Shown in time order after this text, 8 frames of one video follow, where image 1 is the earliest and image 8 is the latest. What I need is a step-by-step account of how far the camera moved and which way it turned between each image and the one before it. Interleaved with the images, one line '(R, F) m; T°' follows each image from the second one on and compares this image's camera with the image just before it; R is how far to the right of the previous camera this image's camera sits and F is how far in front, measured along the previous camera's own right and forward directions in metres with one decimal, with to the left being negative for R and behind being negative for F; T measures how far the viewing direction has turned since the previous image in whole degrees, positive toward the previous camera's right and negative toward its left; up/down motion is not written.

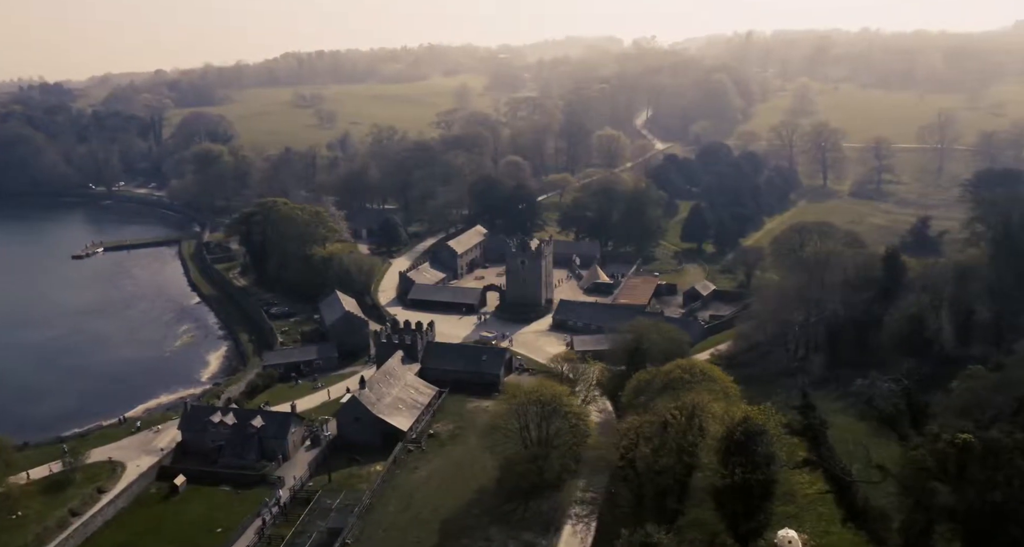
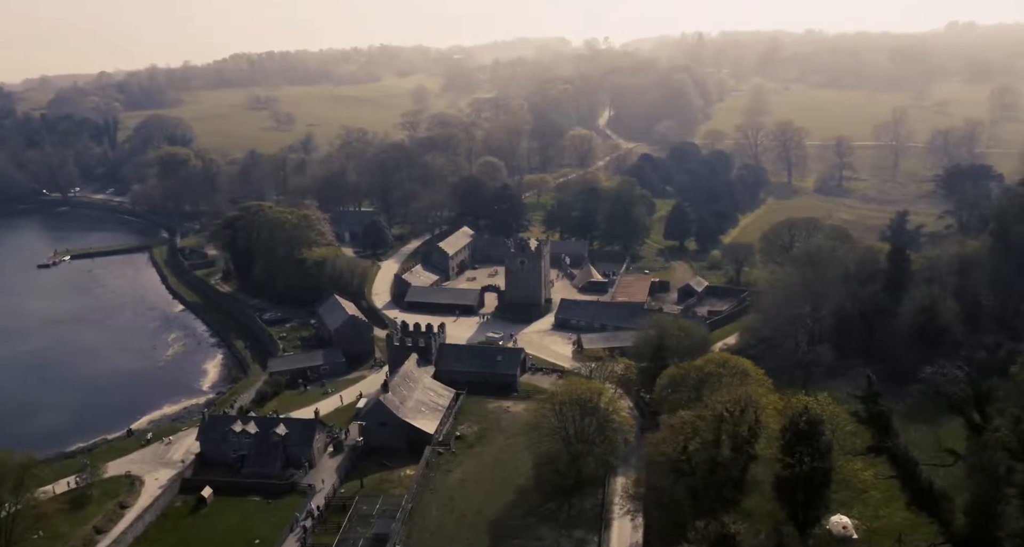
(-6.3, -0.2) m; +4°
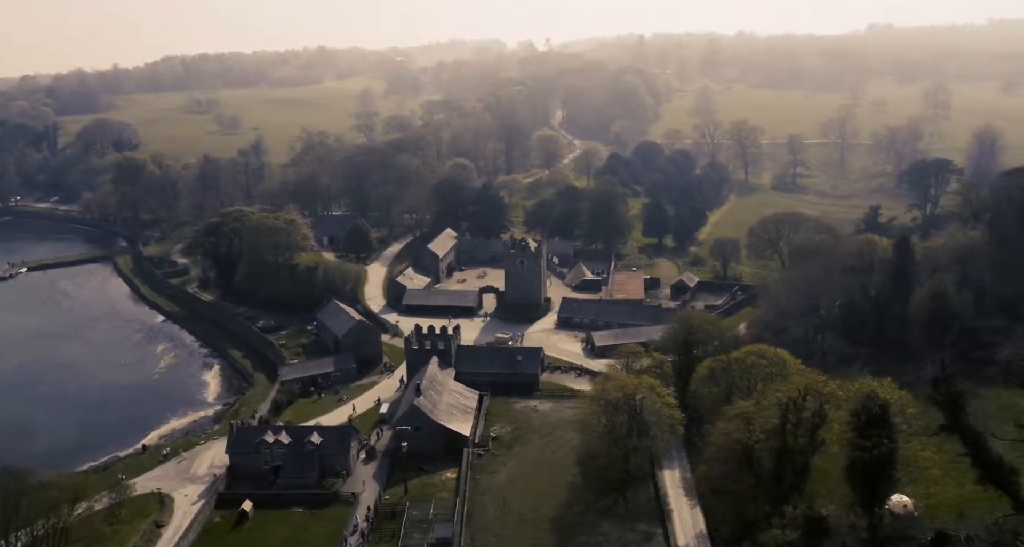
(-8.1, 0.0) m; +6°
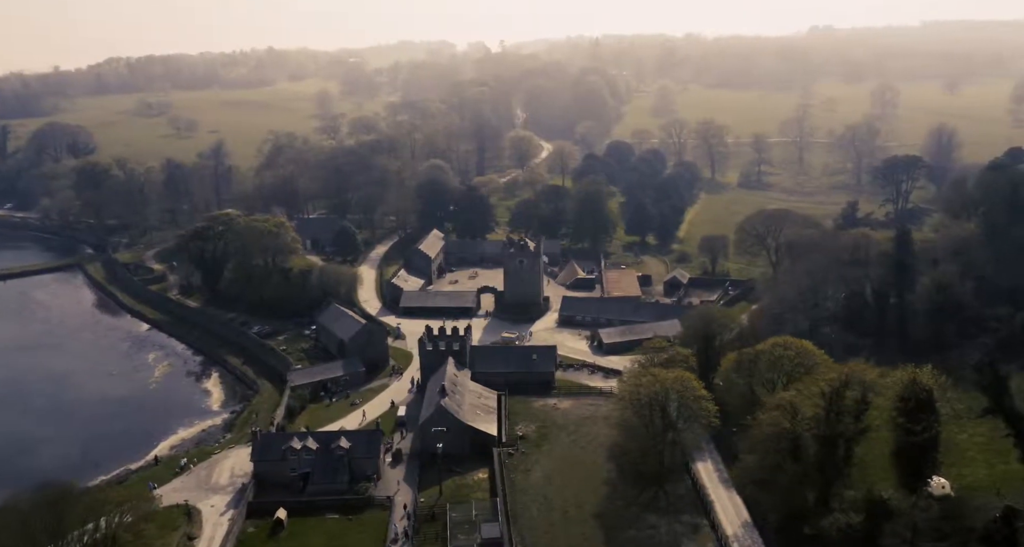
(-6.3, 0.0) m; +4°
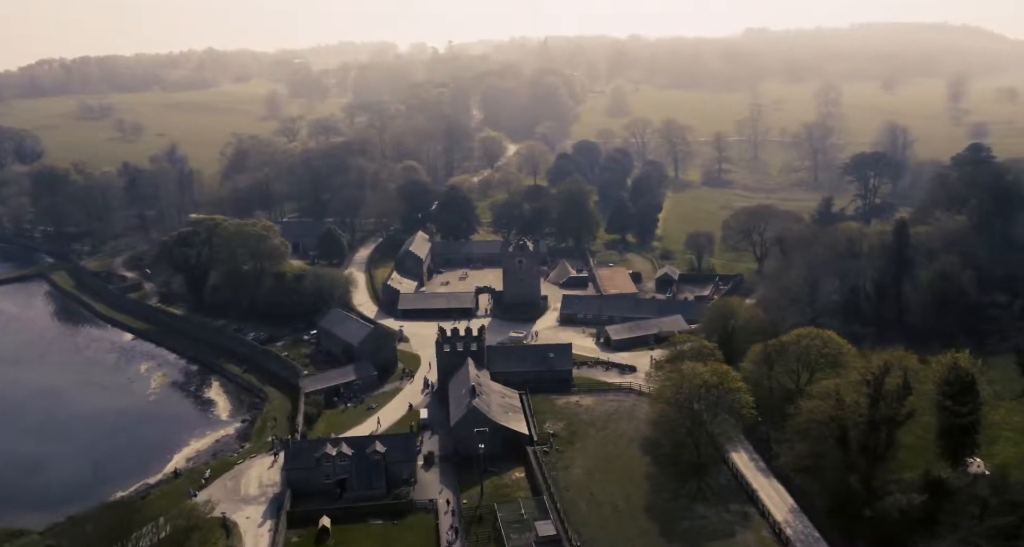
(-7.3, +0.2) m; +5°
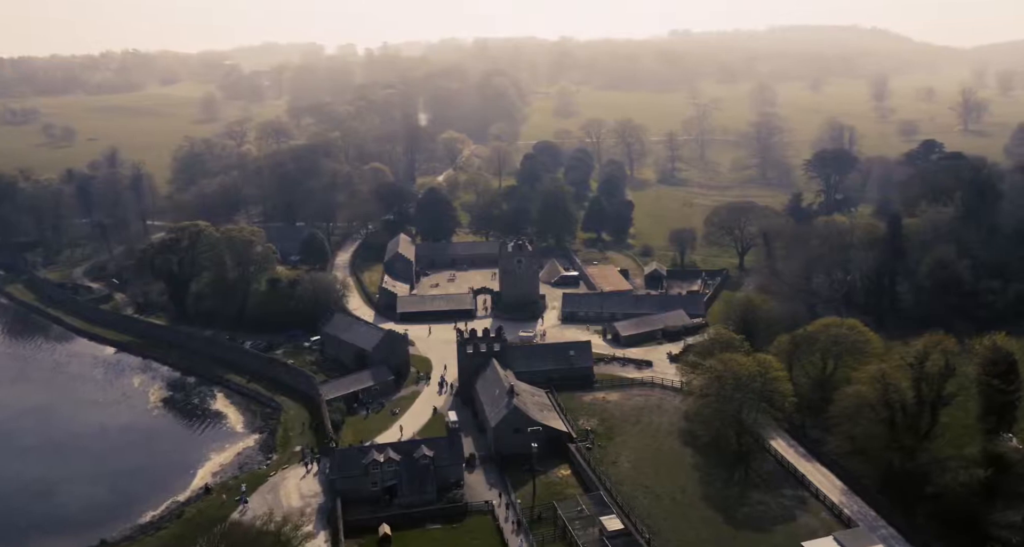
(-9.0, +0.5) m; +6°
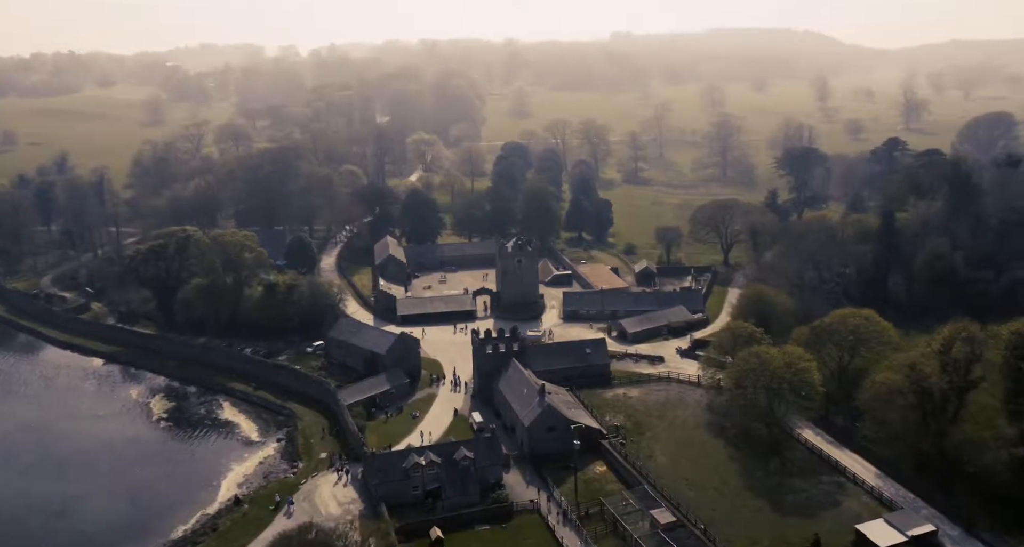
(-7.2, +0.5) m; +5°
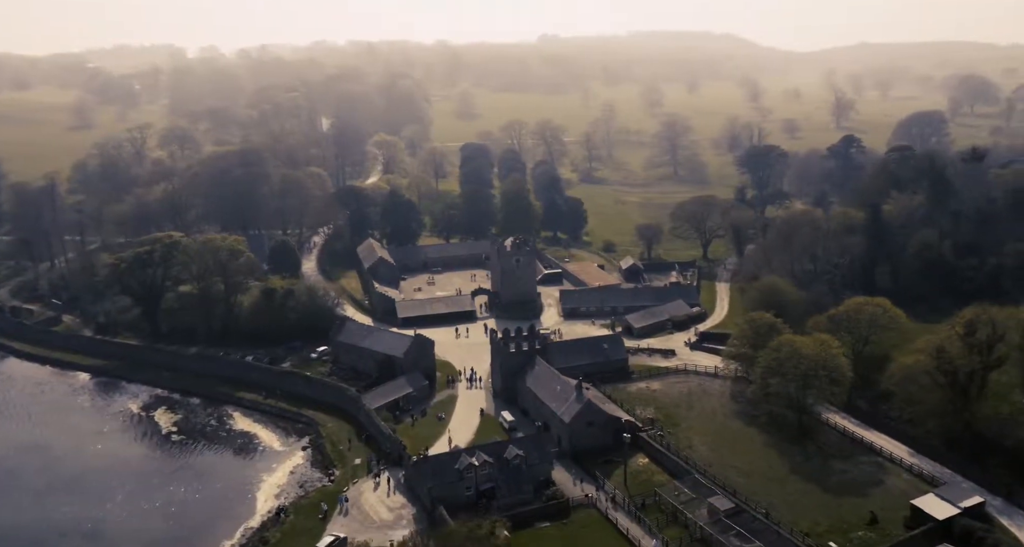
(-9.0, +0.9) m; +6°
